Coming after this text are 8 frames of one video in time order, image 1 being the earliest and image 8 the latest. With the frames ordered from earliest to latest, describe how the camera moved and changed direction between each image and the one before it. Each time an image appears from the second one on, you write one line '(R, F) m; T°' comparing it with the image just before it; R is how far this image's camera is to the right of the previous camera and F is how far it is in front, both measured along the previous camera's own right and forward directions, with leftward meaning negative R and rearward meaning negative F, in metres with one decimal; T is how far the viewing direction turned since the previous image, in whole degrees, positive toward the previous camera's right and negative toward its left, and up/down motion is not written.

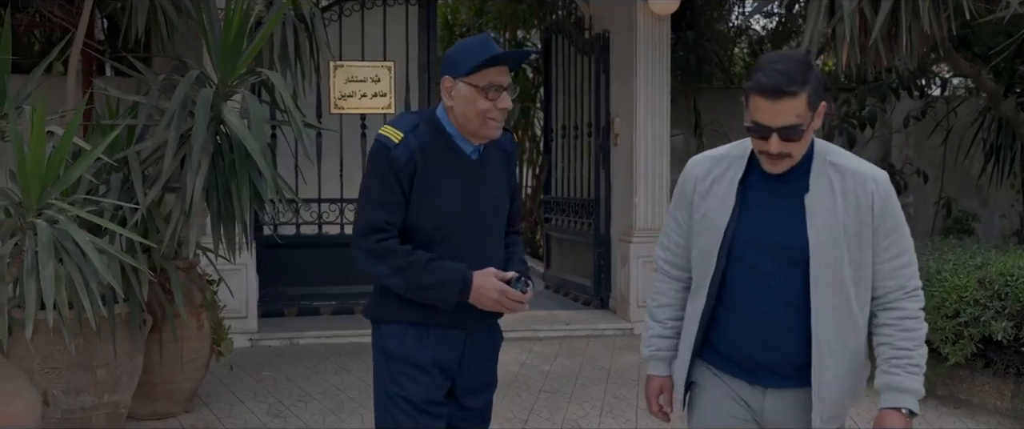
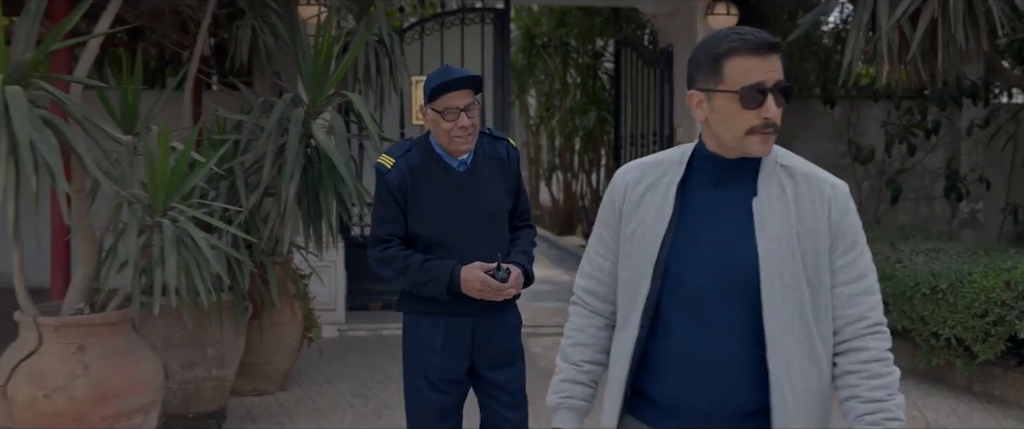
(+0.2, -0.6) m; -5°
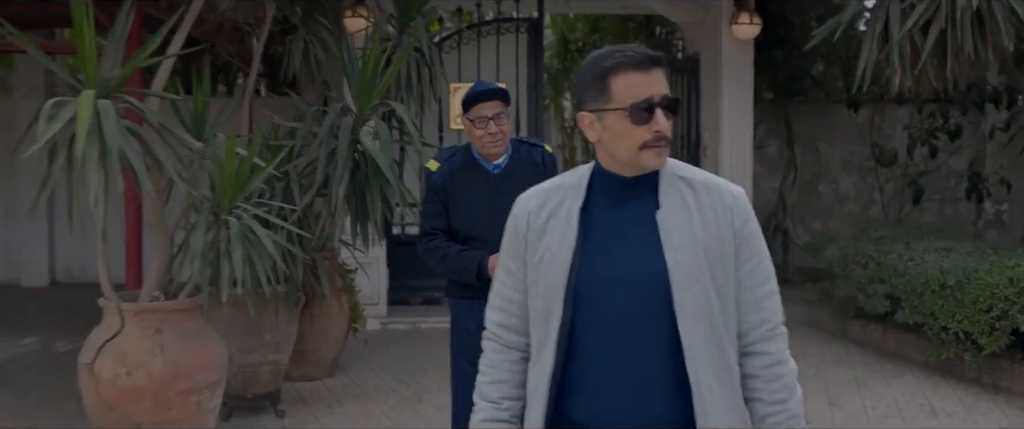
(0.0, -0.4) m; -2°
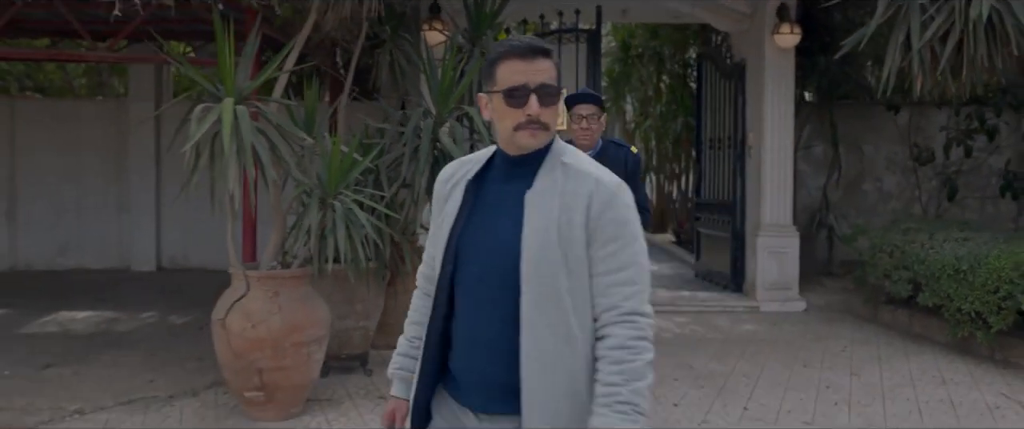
(+0.1, -0.9) m; -4°
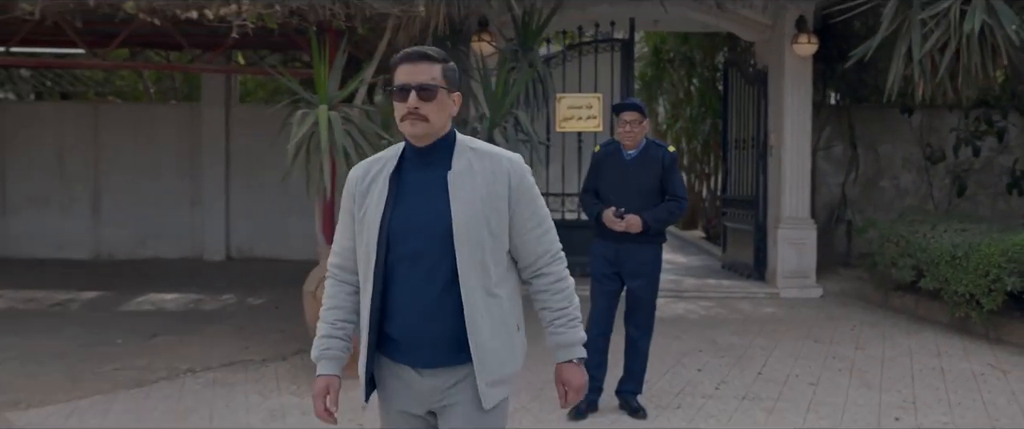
(-0.1, -1.0) m; -2°
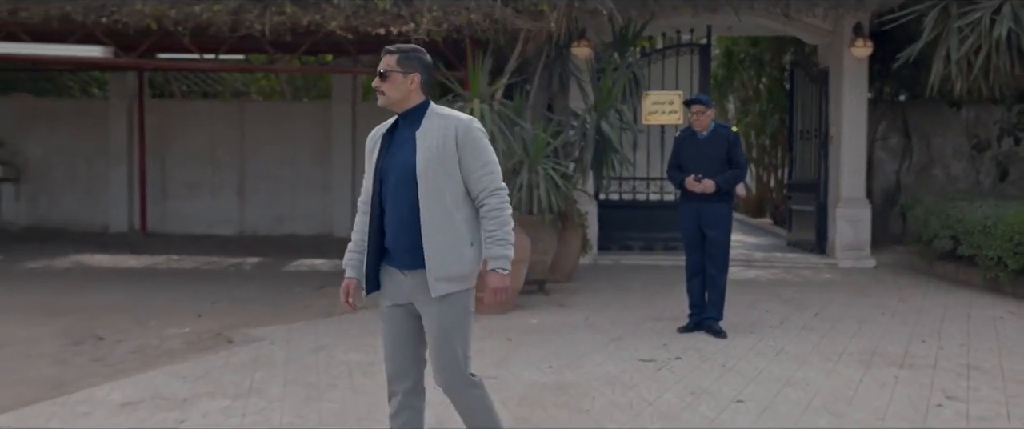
(-0.4, -1.8) m; -4°
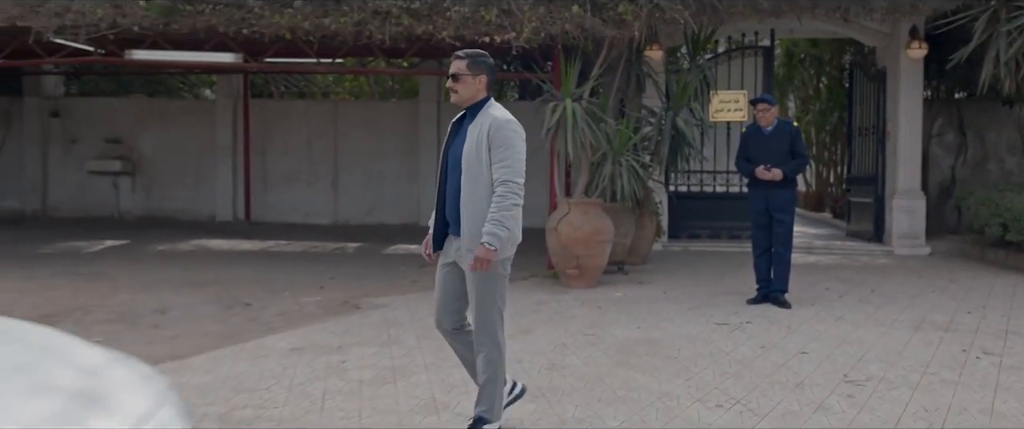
(-0.3, -1.1) m; -3°
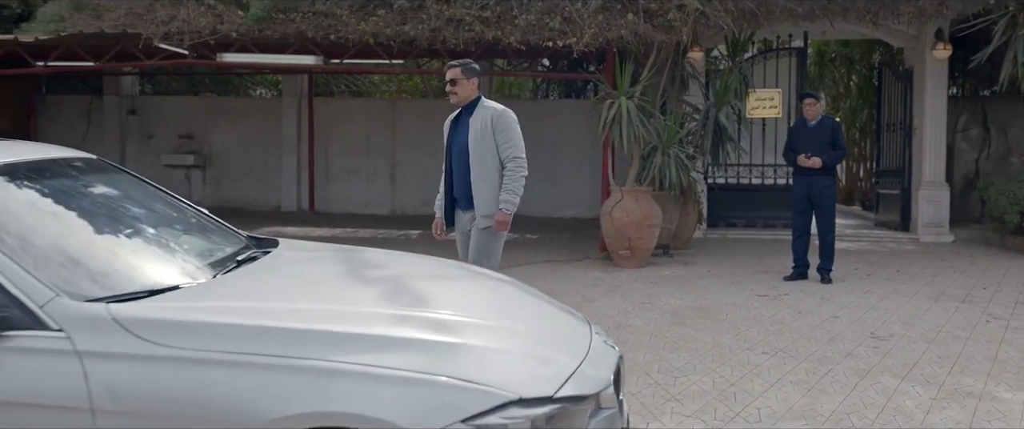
(-0.3, -1.1) m; -2°
